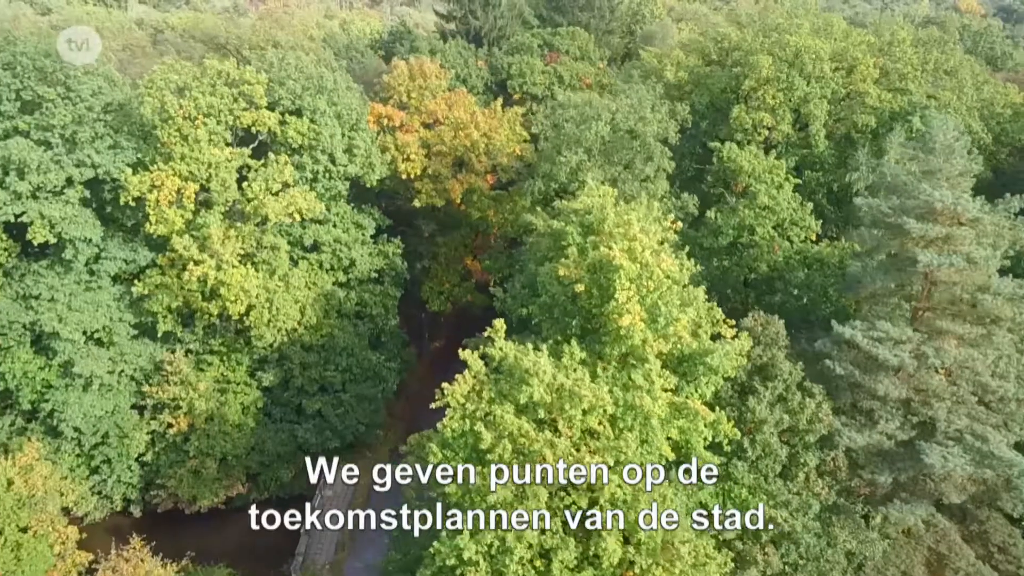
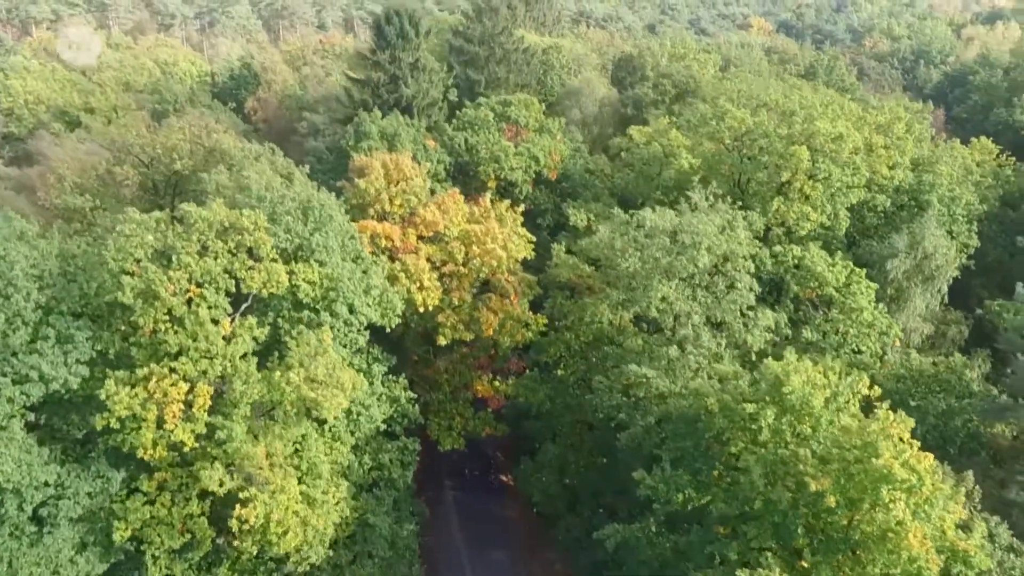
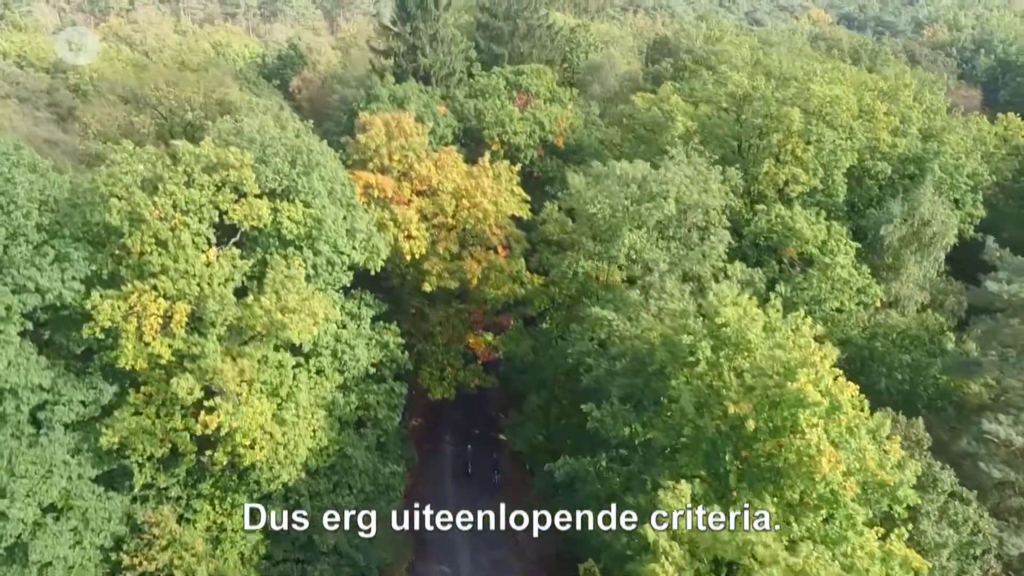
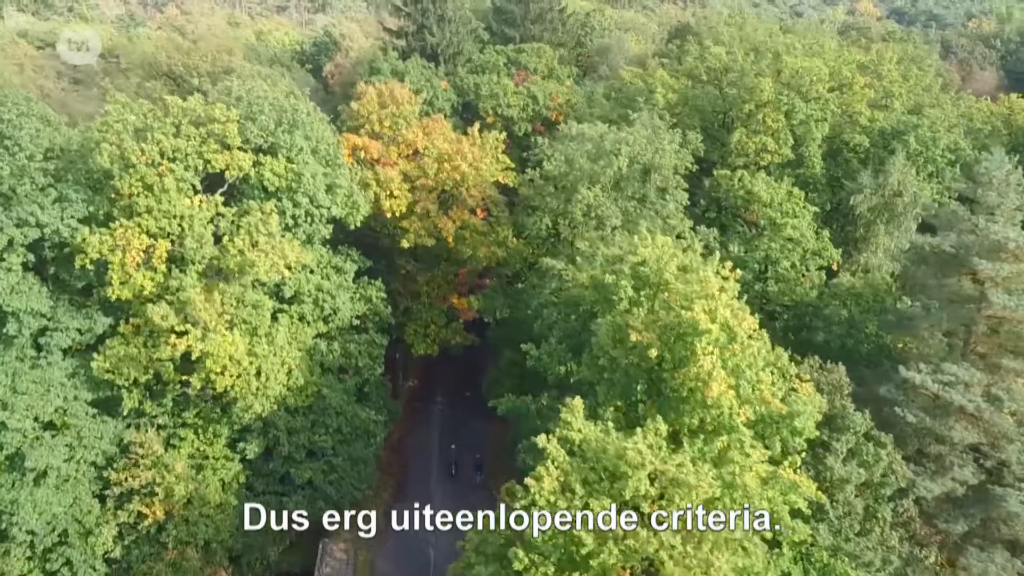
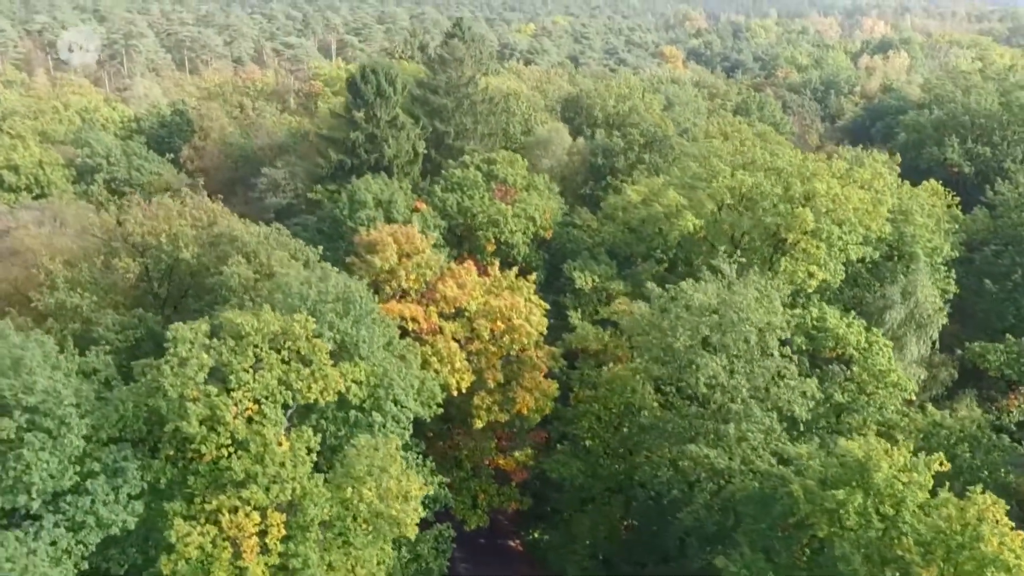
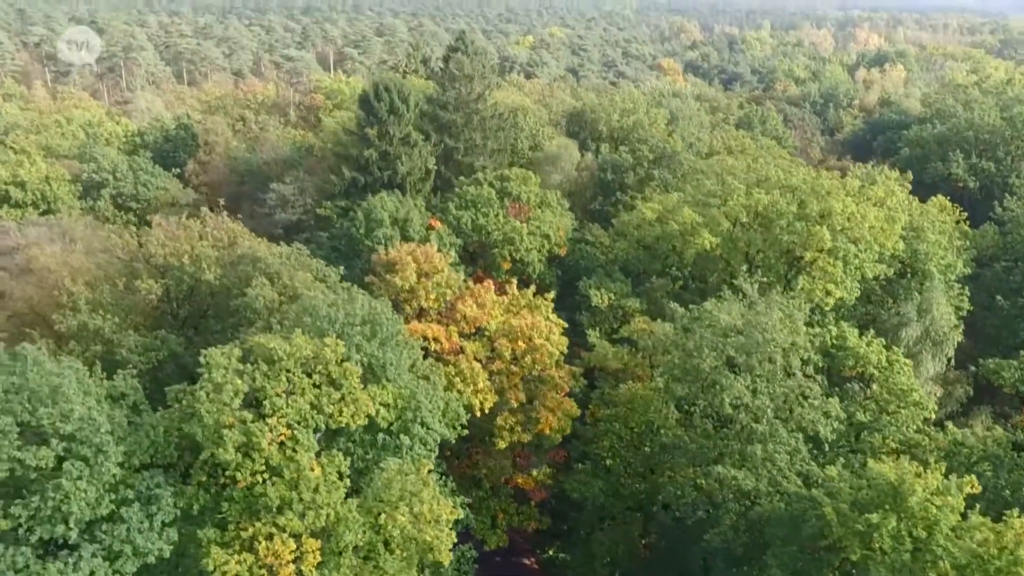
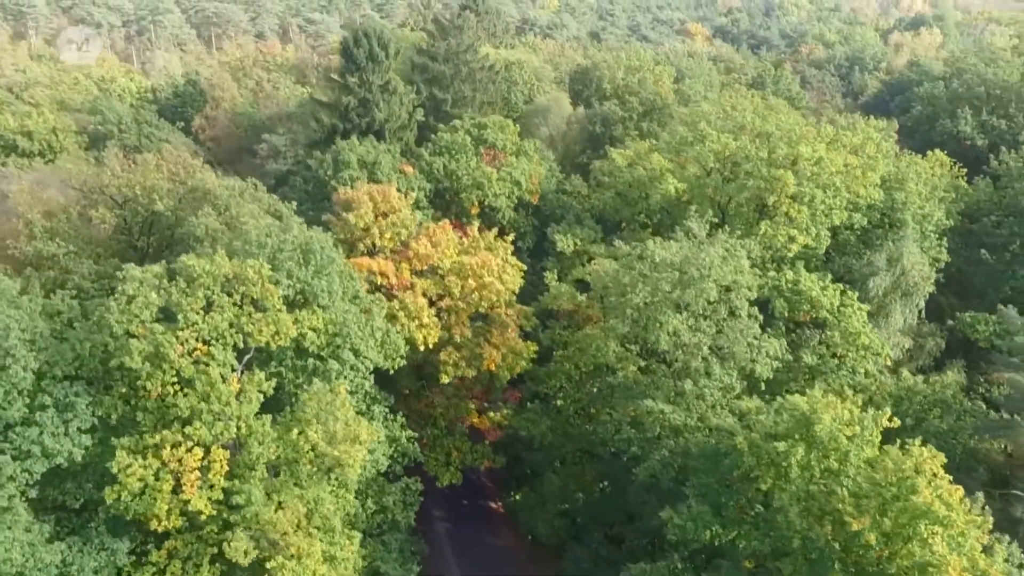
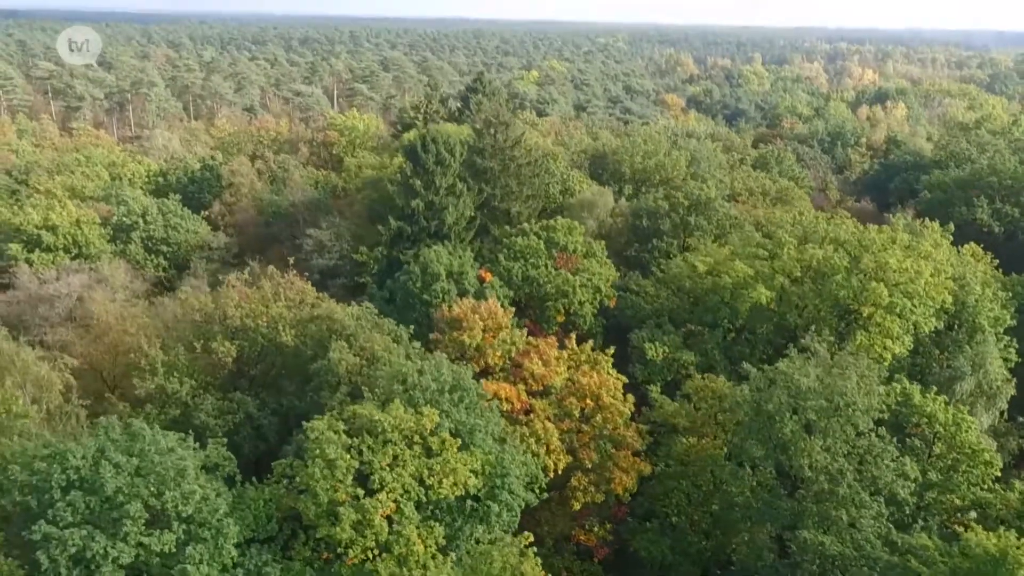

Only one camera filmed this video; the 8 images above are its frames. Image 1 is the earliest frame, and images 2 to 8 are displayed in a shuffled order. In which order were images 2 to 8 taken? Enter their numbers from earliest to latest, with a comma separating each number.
4, 3, 2, 7, 5, 6, 8
